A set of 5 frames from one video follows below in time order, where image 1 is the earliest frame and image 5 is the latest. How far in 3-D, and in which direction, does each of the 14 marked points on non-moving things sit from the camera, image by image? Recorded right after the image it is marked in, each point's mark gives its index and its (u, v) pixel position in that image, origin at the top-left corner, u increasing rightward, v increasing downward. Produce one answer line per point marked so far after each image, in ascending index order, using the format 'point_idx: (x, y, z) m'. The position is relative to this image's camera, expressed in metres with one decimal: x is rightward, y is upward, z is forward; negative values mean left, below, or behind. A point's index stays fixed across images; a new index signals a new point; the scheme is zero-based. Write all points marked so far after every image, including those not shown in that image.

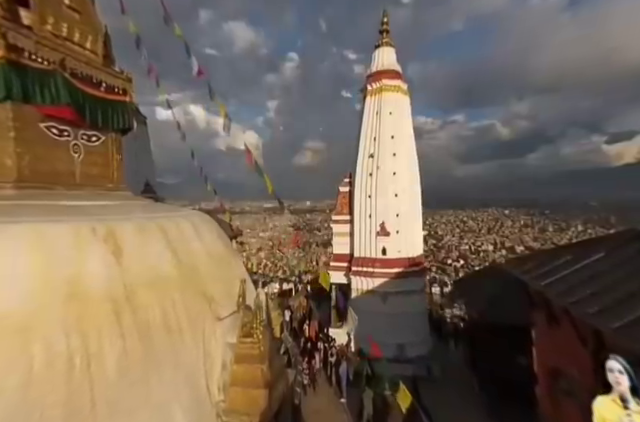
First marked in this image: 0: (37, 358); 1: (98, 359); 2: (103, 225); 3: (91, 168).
0: (-1.9, -1.0, +2.3) m
1: (-1.7, -1.1, +2.5) m
2: (-2.0, -0.2, +3.1) m
3: (-3.0, +0.6, +4.4) m
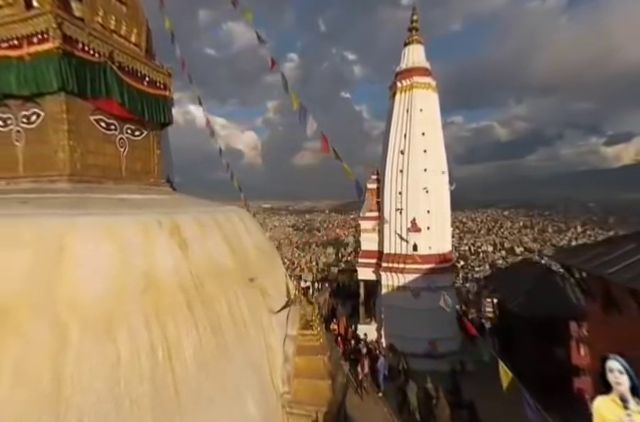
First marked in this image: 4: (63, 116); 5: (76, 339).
0: (-1.3, -0.9, +2.3) m
1: (-1.1, -1.0, +2.5) m
2: (-1.4, -0.1, +3.1) m
3: (-2.4, +0.6, +4.4) m
4: (-2.7, +1.0, +3.5) m
5: (-1.6, -0.8, +2.1) m
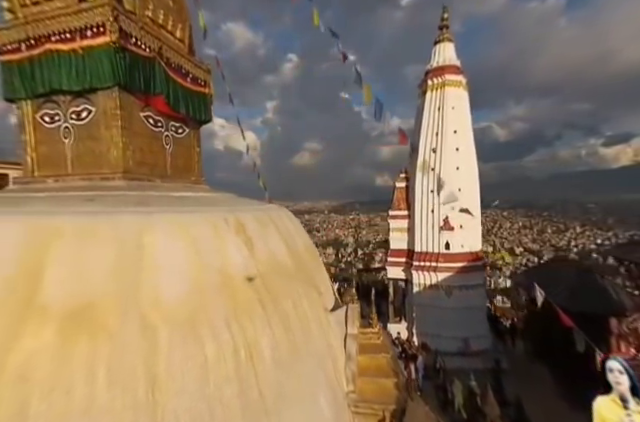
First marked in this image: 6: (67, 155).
0: (-0.8, -0.9, +2.2) m
1: (-0.5, -1.0, +2.5) m
2: (-0.8, 0.0, +3.0) m
3: (-1.8, +0.7, +4.3) m
4: (-2.1, +1.0, +3.4) m
5: (-1.0, -0.8, +2.1) m
6: (-2.8, +0.6, +3.6) m
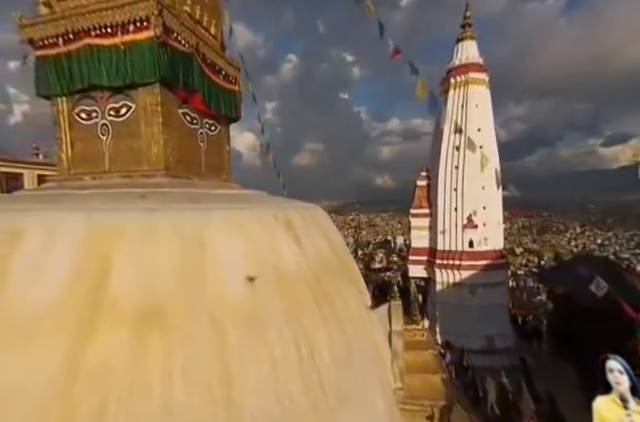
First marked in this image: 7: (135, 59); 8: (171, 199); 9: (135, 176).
0: (-0.3, -0.9, +2.2) m
1: (0.0, -1.0, +2.4) m
2: (-0.4, 0.0, +3.0) m
3: (-1.4, +0.7, +4.3) m
4: (-1.7, +1.1, +3.4) m
5: (-0.5, -0.8, +2.1) m
6: (-2.4, +0.6, +3.6) m
7: (-1.9, +1.5, +3.3) m
8: (-1.2, +0.1, +2.8) m
9: (-1.9, +0.4, +3.5) m
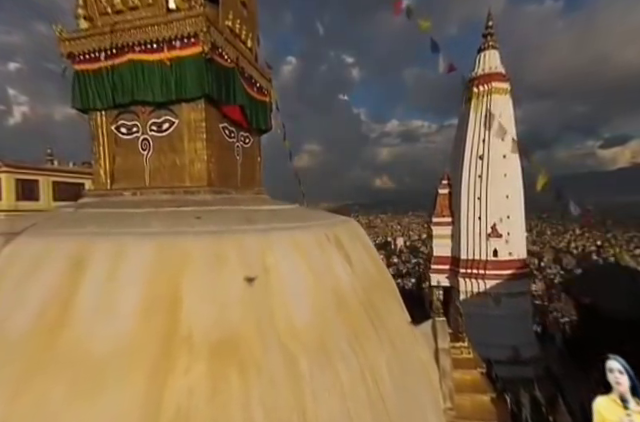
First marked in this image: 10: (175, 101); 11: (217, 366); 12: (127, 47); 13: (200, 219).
0: (+0.1, -1.0, +2.2) m
1: (+0.4, -1.1, +2.4) m
2: (+0.1, -0.2, +3.0) m
3: (-1.0, +0.5, +4.3) m
4: (-1.2, +0.9, +3.4) m
5: (-0.1, -0.9, +2.1) m
6: (-1.9, +0.5, +3.6) m
7: (-1.4, +1.4, +3.3) m
8: (-0.8, 0.0, +2.8) m
9: (-1.5, +0.2, +3.5) m
10: (-1.5, +1.1, +3.4) m
11: (-0.6, -0.9, +1.9) m
12: (-2.0, +1.7, +3.5) m
13: (-1.0, 0.0, +2.7) m
